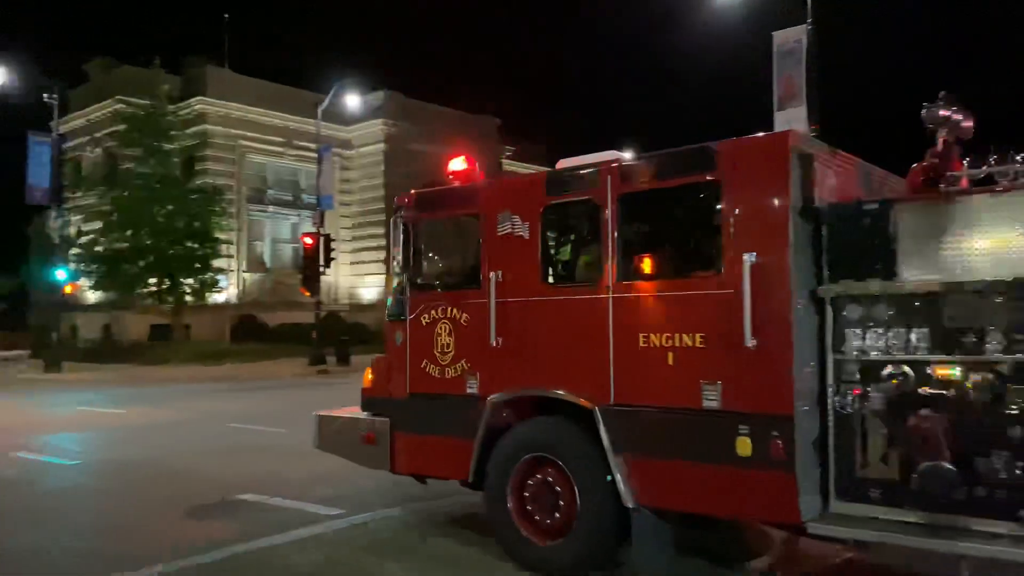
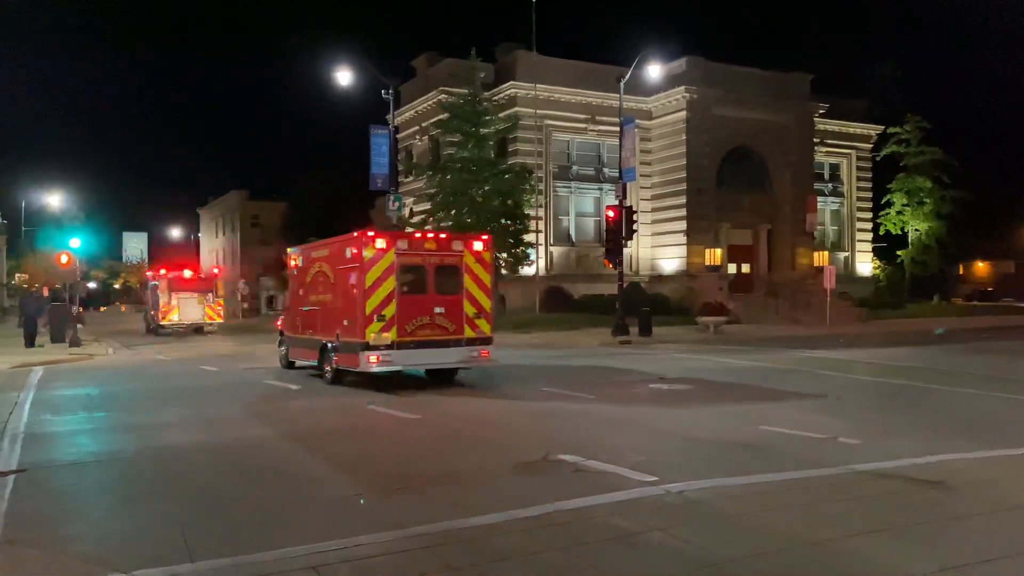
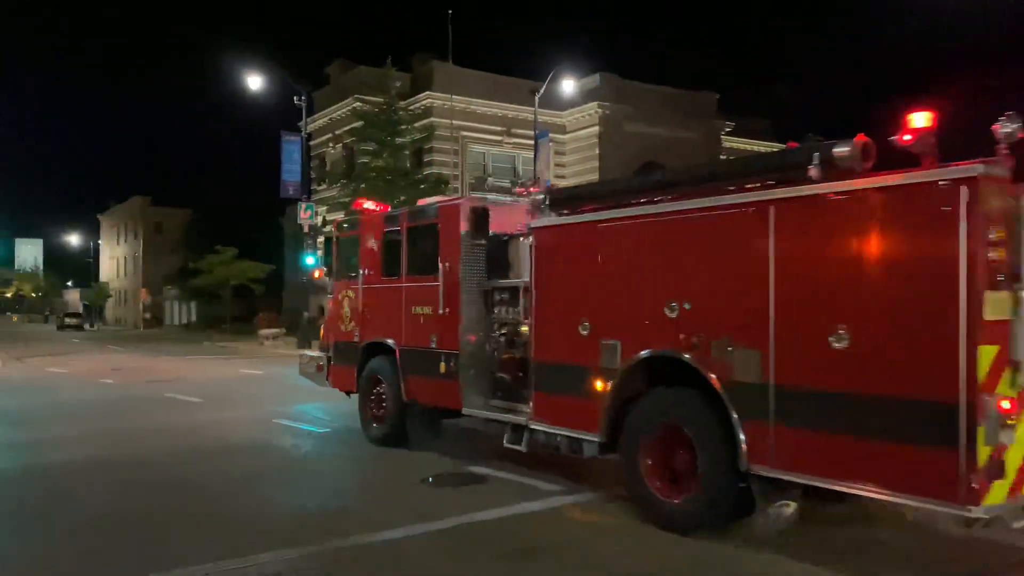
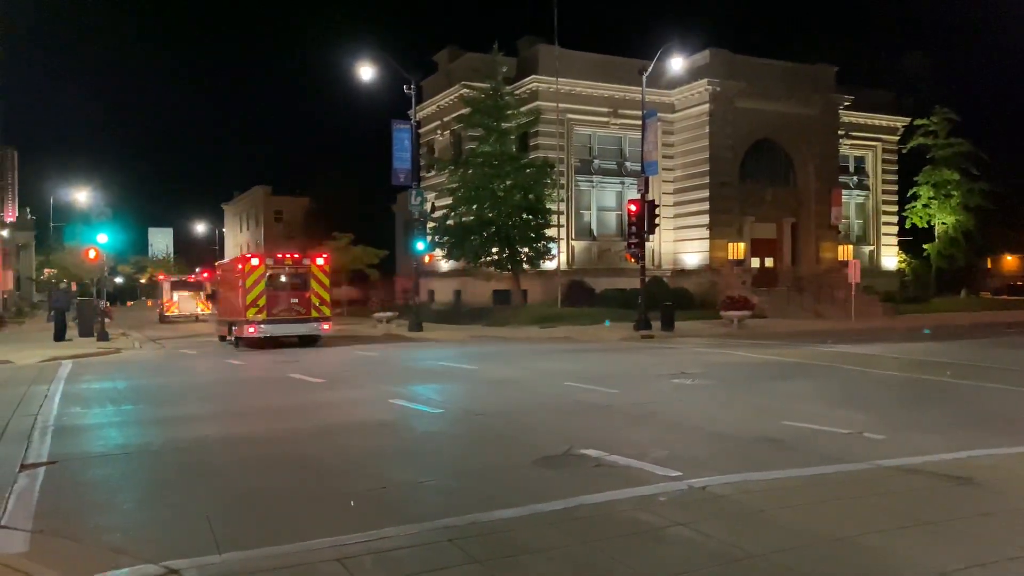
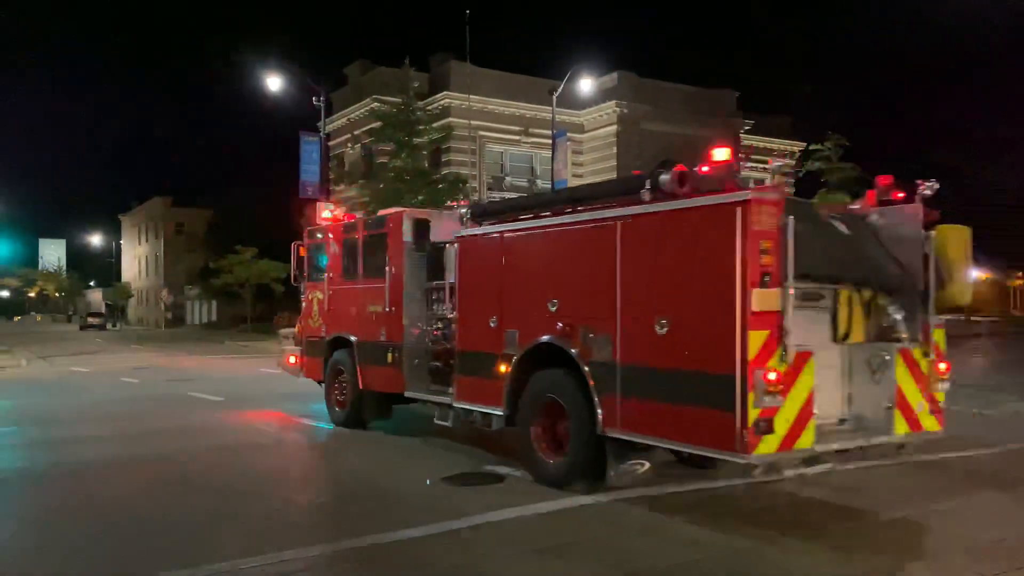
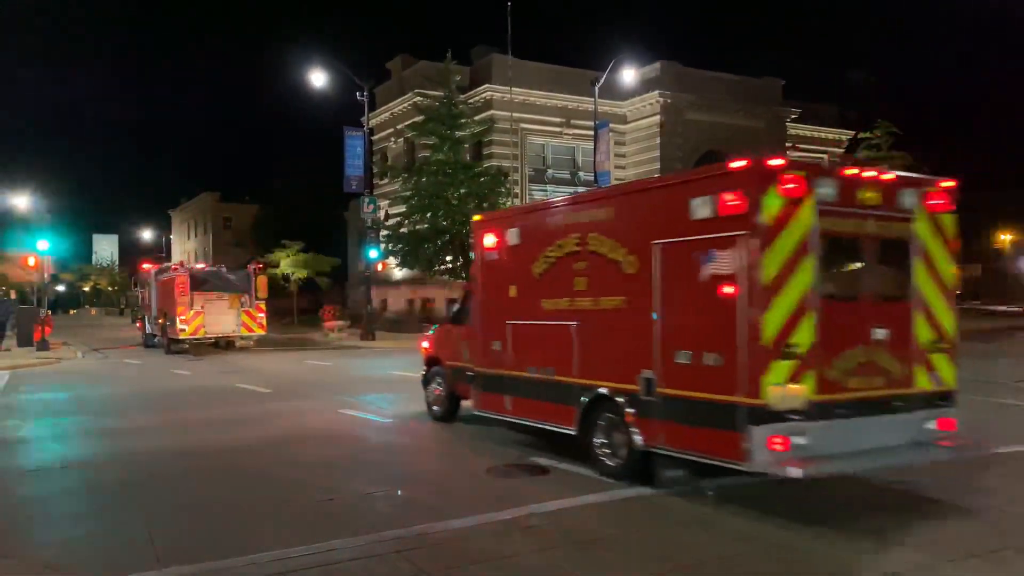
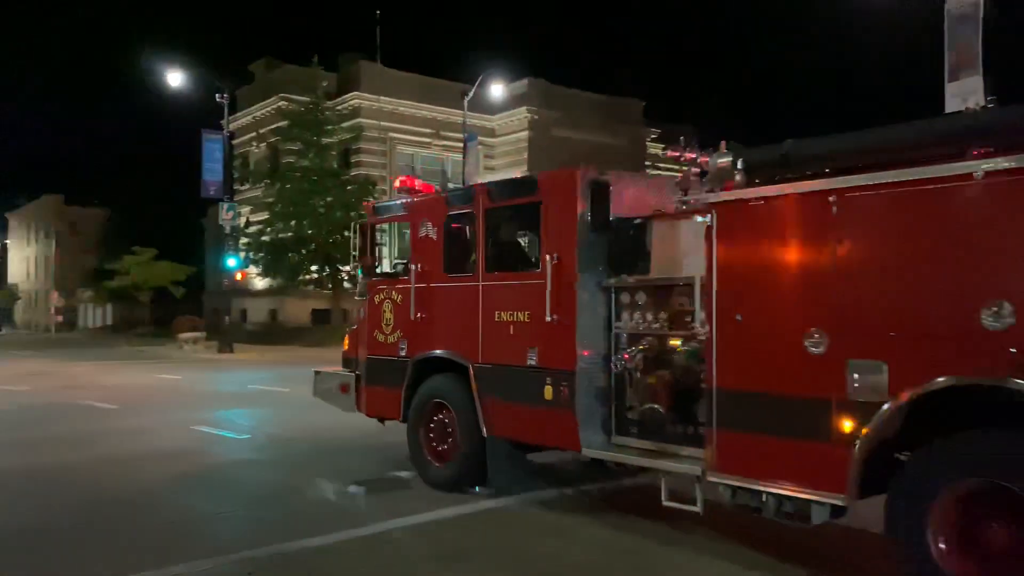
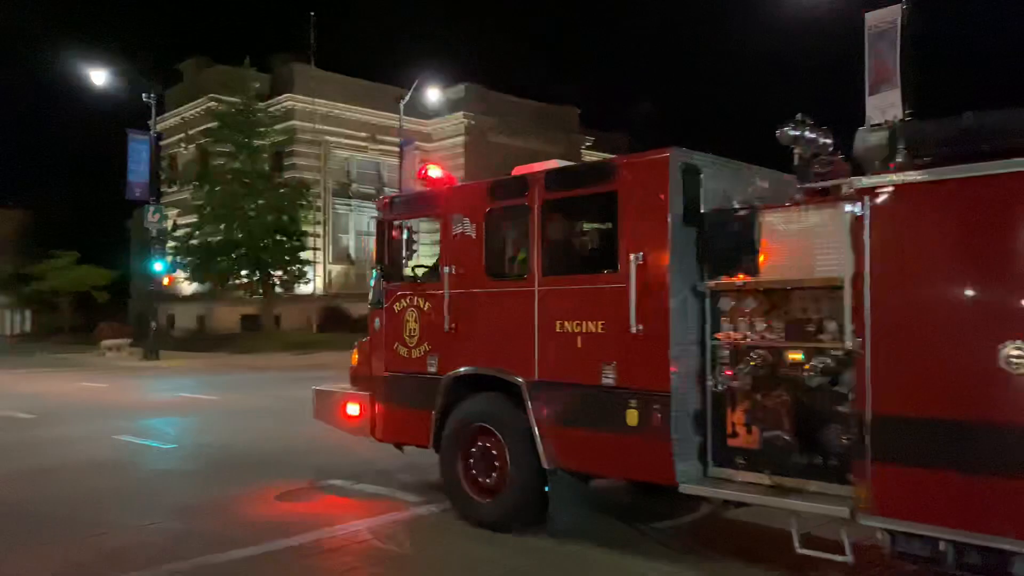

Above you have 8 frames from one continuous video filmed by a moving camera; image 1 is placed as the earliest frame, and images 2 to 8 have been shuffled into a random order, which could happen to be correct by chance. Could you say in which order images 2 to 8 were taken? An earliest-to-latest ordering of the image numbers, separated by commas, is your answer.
8, 7, 3, 5, 6, 2, 4
